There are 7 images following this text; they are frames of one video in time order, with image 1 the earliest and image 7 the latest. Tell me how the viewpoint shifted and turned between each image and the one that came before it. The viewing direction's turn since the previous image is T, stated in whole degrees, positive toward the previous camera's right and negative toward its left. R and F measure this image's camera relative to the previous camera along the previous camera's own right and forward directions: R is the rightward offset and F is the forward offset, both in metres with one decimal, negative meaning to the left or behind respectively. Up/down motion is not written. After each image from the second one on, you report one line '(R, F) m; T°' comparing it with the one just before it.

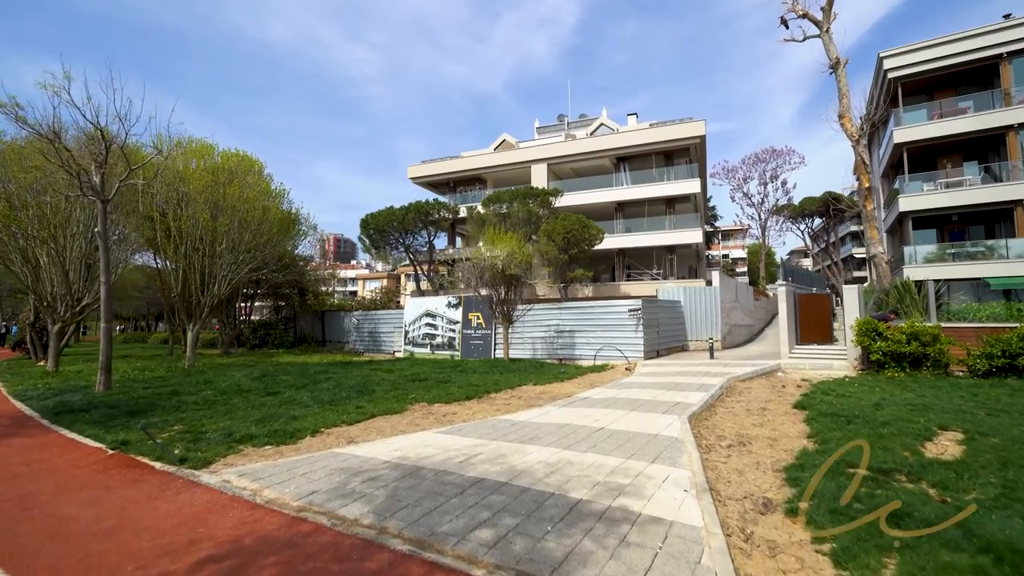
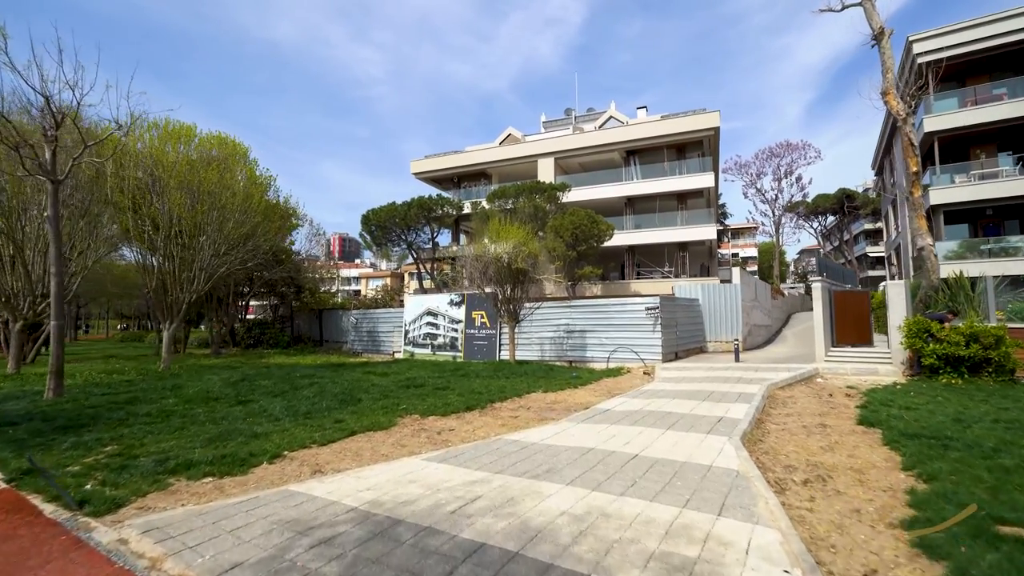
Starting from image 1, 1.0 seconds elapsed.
(-0.1, +1.4) m; -1°
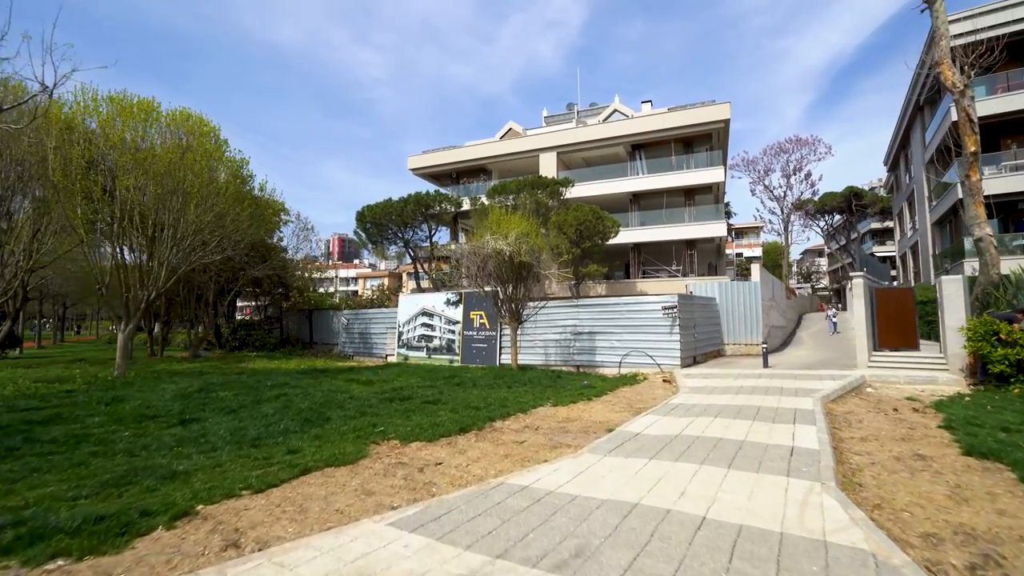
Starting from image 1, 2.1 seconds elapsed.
(-0.1, +1.6) m; 0°
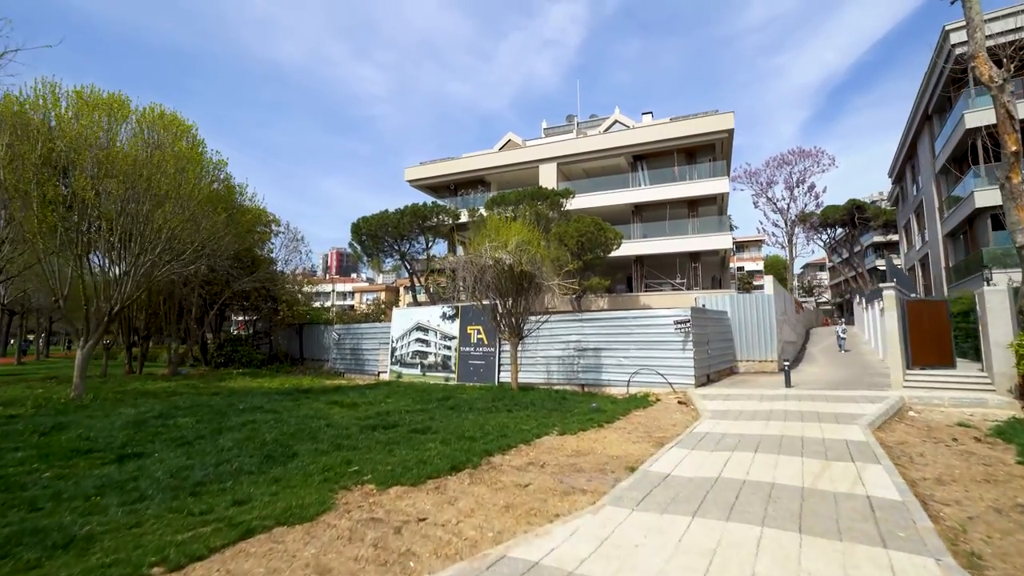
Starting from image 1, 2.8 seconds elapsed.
(0.0, +1.0) m; 0°
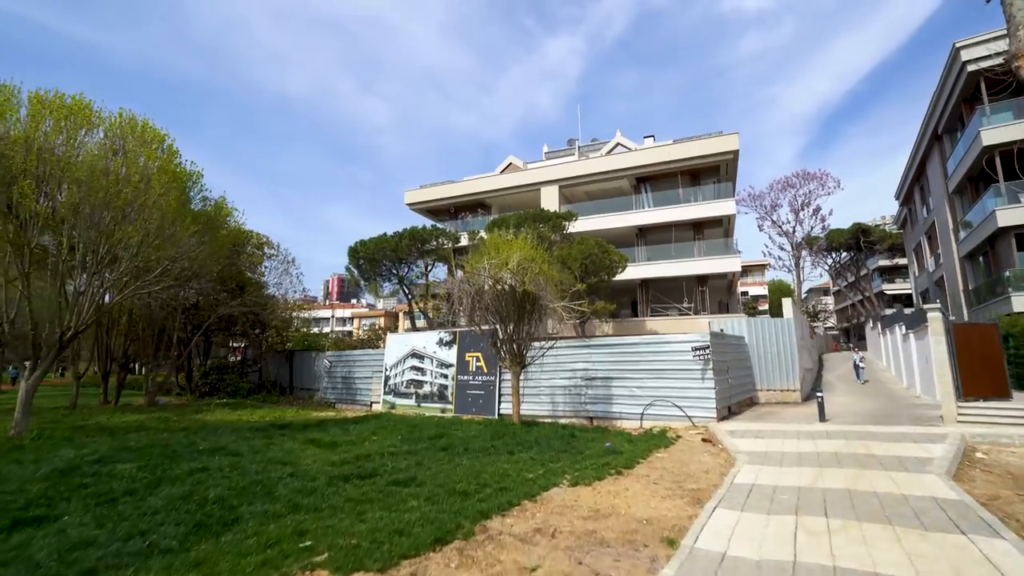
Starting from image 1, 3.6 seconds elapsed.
(0.0, +1.2) m; 0°
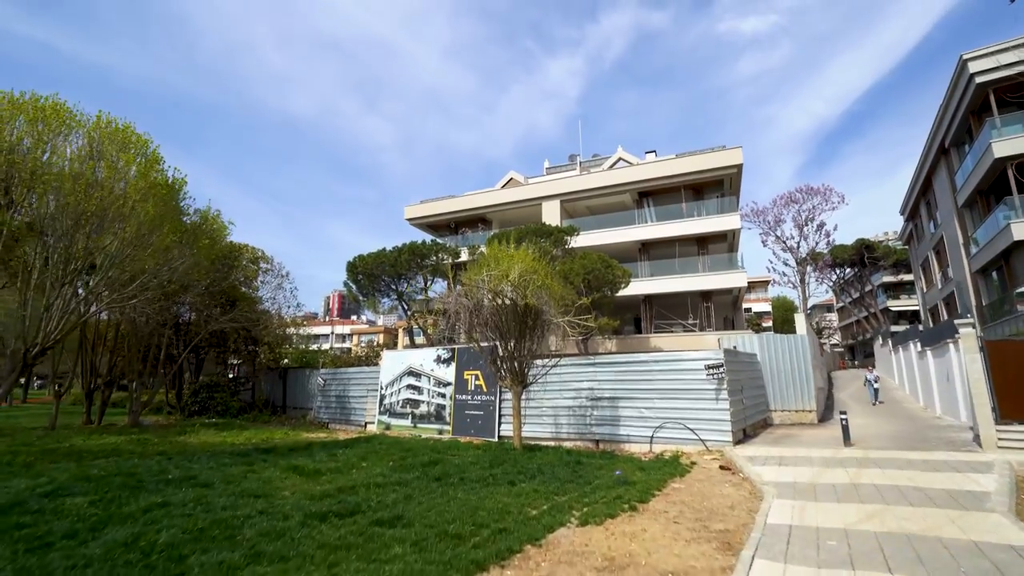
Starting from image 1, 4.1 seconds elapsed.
(0.0, +0.7) m; 0°
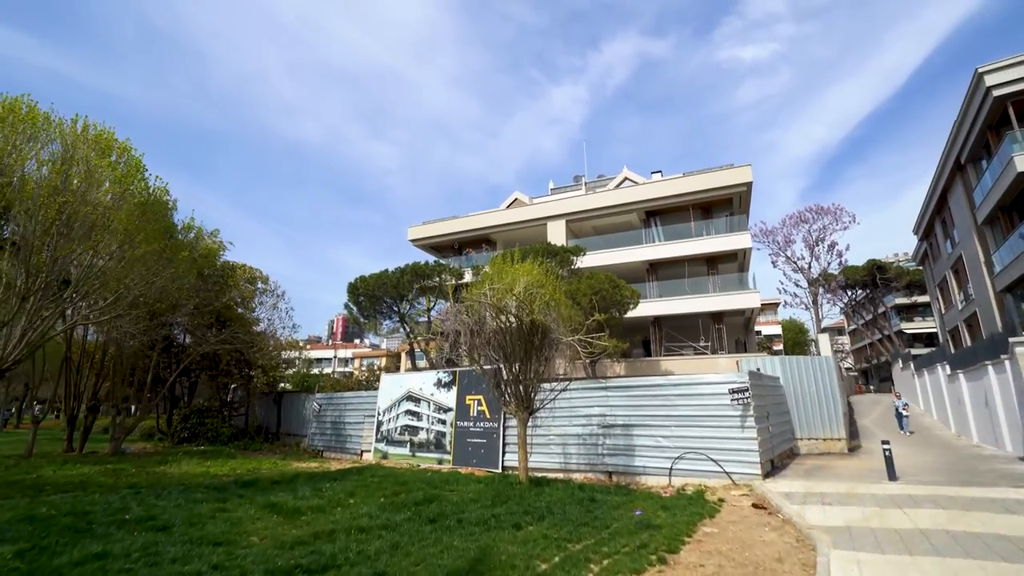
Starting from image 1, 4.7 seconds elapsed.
(0.0, +0.9) m; -1°
